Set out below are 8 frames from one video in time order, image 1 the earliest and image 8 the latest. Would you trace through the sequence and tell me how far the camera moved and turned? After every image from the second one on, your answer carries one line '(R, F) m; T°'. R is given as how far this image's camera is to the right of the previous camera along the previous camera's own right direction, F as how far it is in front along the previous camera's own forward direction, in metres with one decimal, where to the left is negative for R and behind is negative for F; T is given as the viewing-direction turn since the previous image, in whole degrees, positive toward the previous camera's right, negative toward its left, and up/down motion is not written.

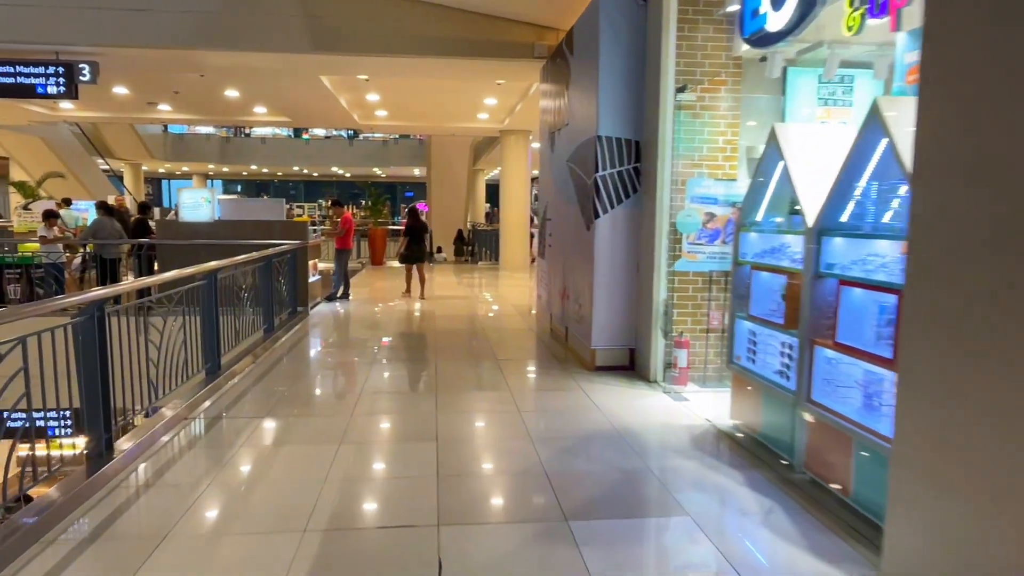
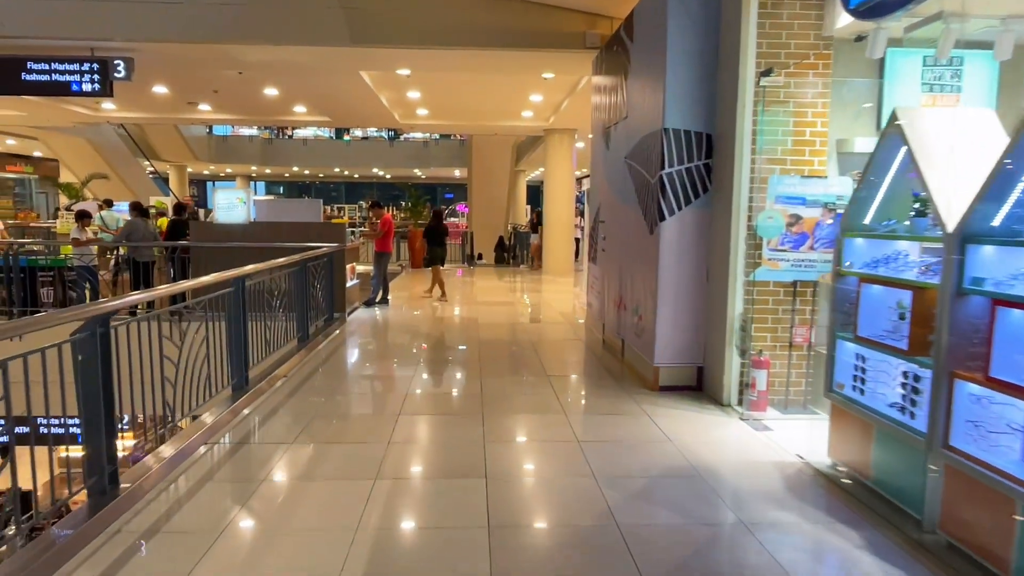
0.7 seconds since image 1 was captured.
(-0.1, +0.5) m; -3°
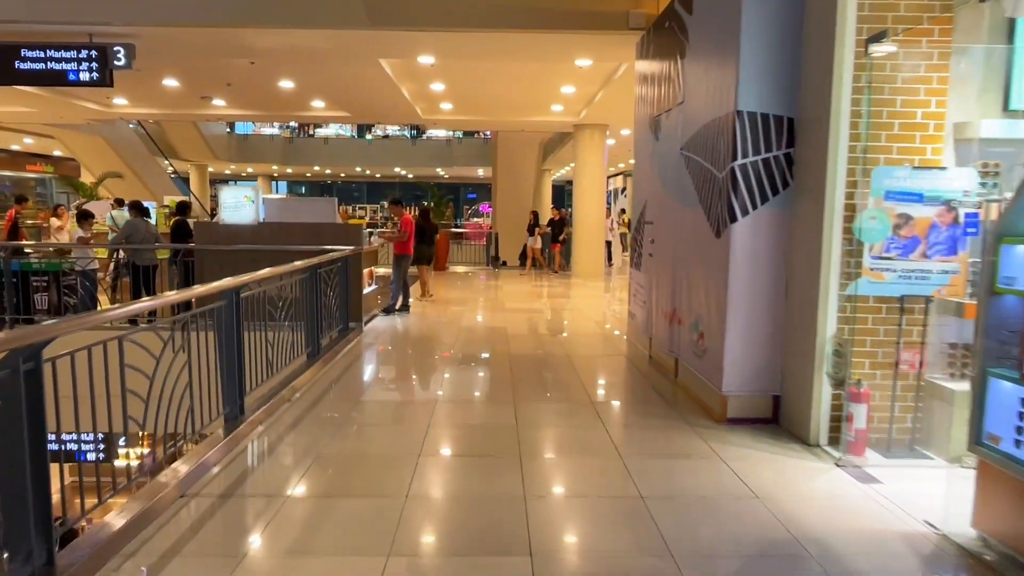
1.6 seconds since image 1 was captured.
(-0.1, +0.7) m; -2°
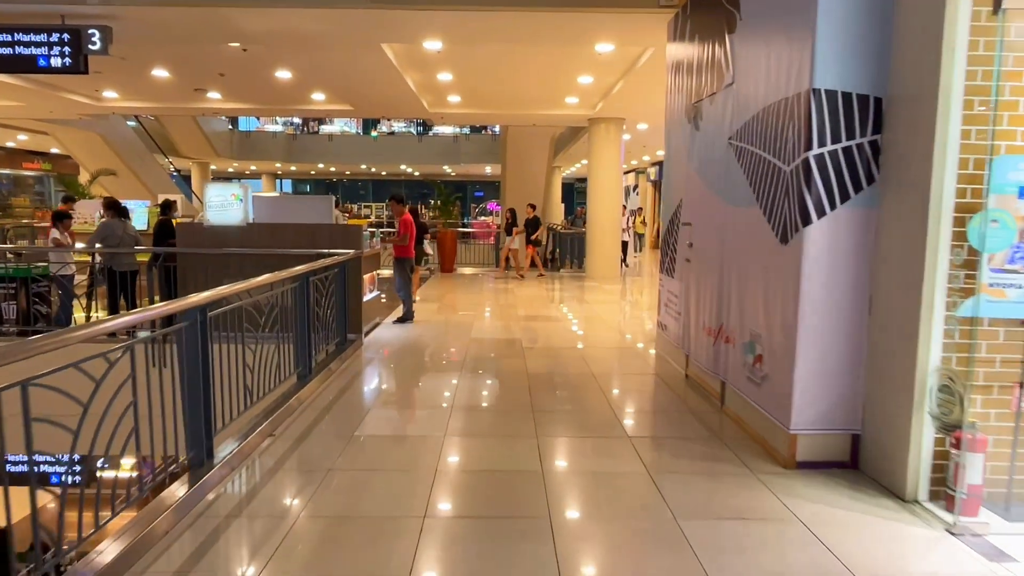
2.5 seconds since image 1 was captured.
(-0.1, +0.6) m; -1°
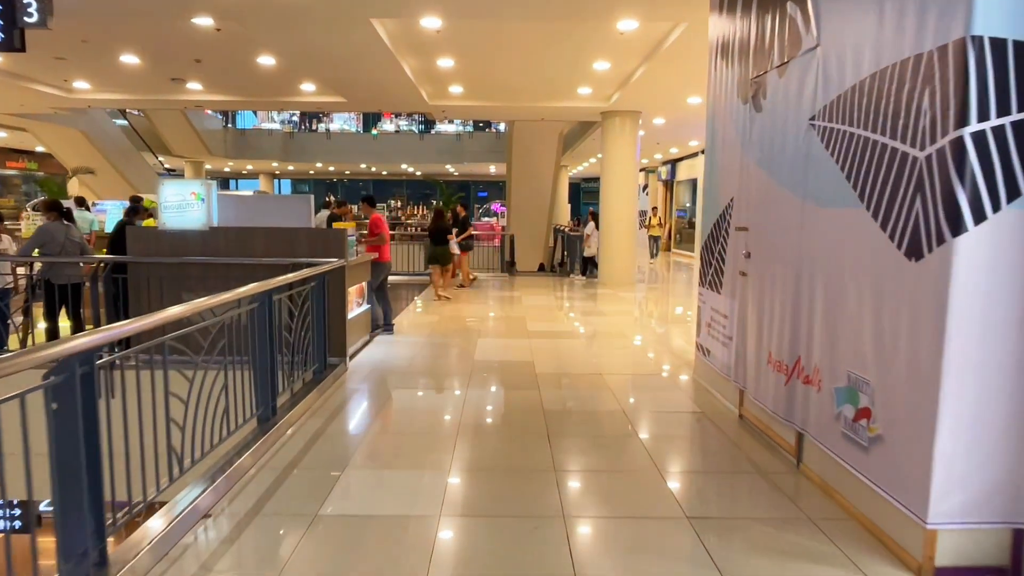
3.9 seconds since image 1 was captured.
(-0.1, +0.9) m; 0°
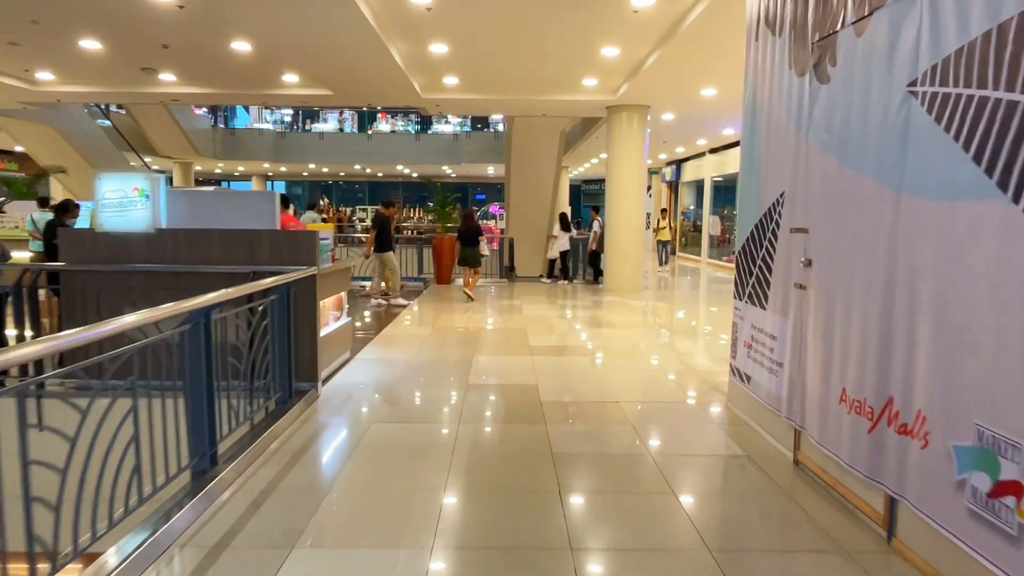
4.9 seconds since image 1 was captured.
(0.0, +0.8) m; 0°
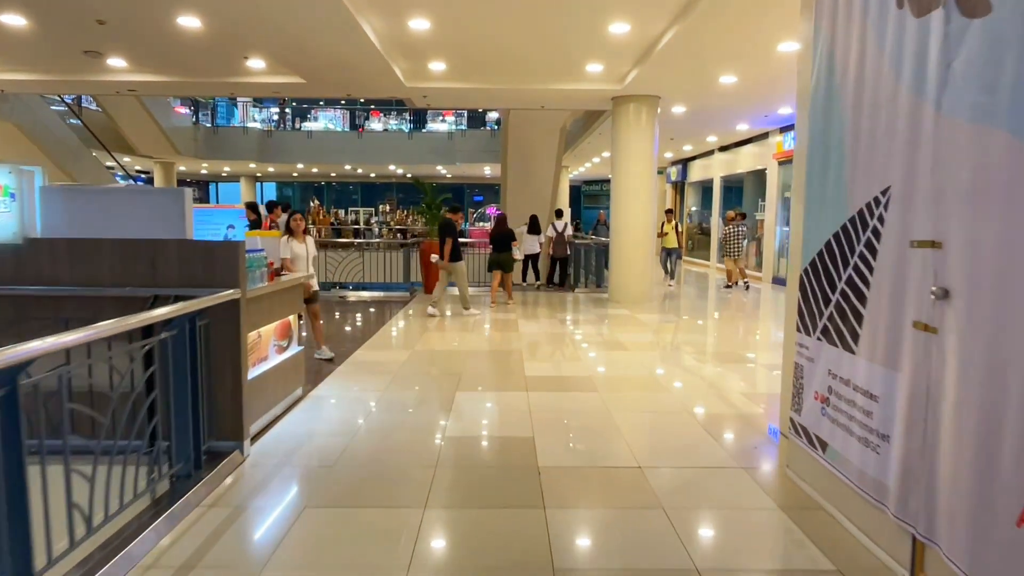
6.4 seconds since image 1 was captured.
(+0.1, +1.0) m; 0°
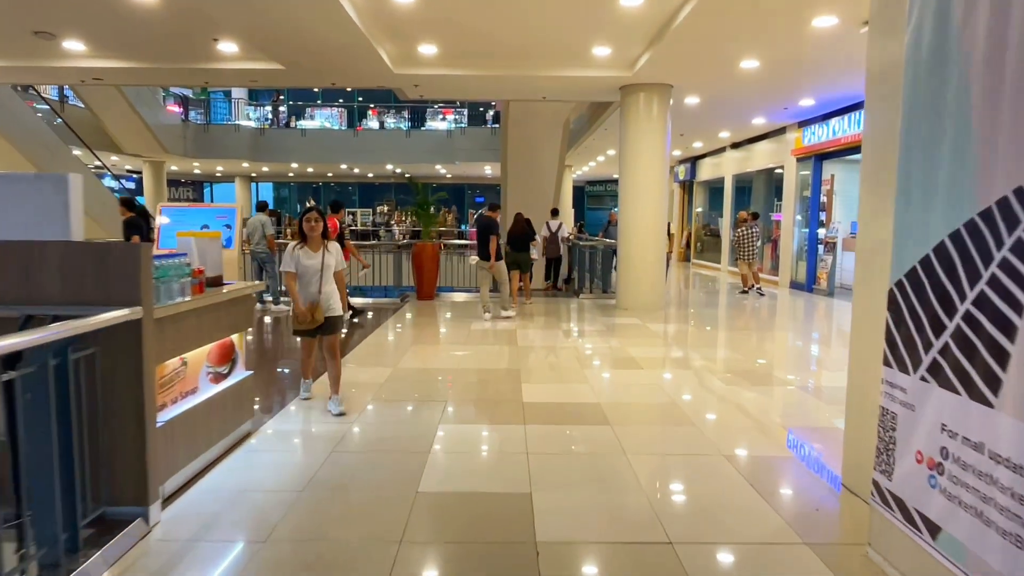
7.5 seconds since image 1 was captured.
(0.0, +0.8) m; 0°
